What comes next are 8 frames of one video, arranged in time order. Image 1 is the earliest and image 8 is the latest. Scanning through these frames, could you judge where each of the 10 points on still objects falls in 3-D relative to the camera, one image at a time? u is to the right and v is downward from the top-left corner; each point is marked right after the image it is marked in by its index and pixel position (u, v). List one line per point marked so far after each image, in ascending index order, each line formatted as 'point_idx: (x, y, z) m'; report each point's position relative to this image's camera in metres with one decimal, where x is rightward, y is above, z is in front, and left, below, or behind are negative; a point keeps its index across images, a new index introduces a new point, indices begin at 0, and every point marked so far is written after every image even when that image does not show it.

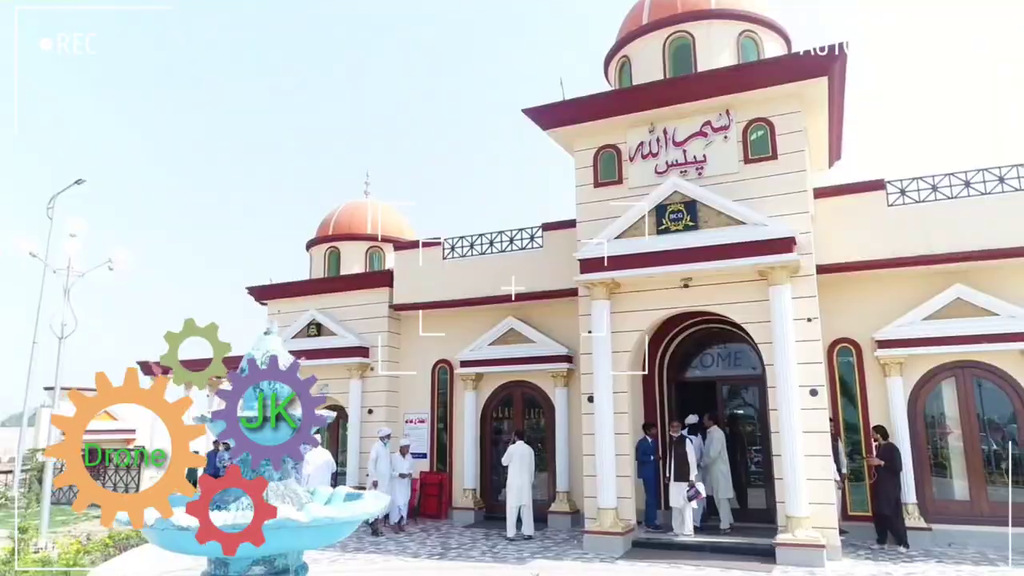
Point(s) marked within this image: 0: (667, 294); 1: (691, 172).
0: (+2.2, -0.1, +10.0) m
1: (+2.5, +1.6, +10.1) m
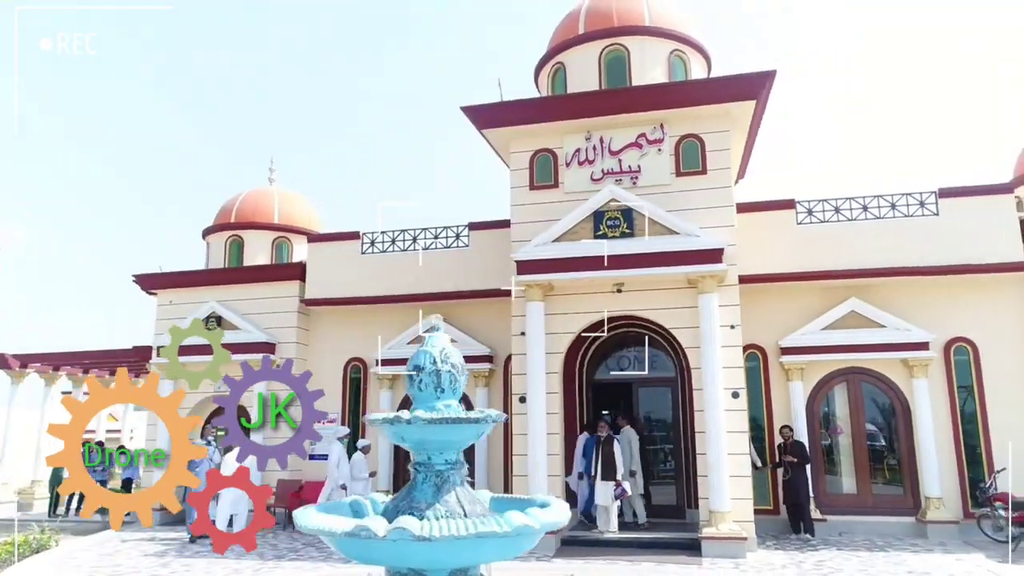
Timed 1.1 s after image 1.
0: (+1.2, -0.1, +10.3) m
1: (+1.7, +1.6, +10.4) m
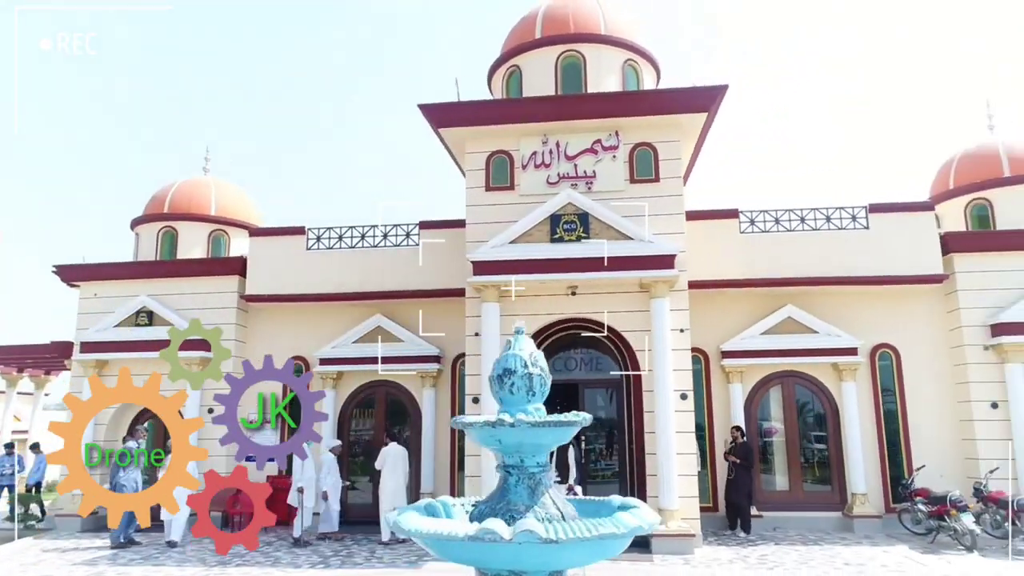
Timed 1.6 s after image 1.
0: (+0.6, -0.2, +10.4) m
1: (+1.0, +1.5, +10.6) m
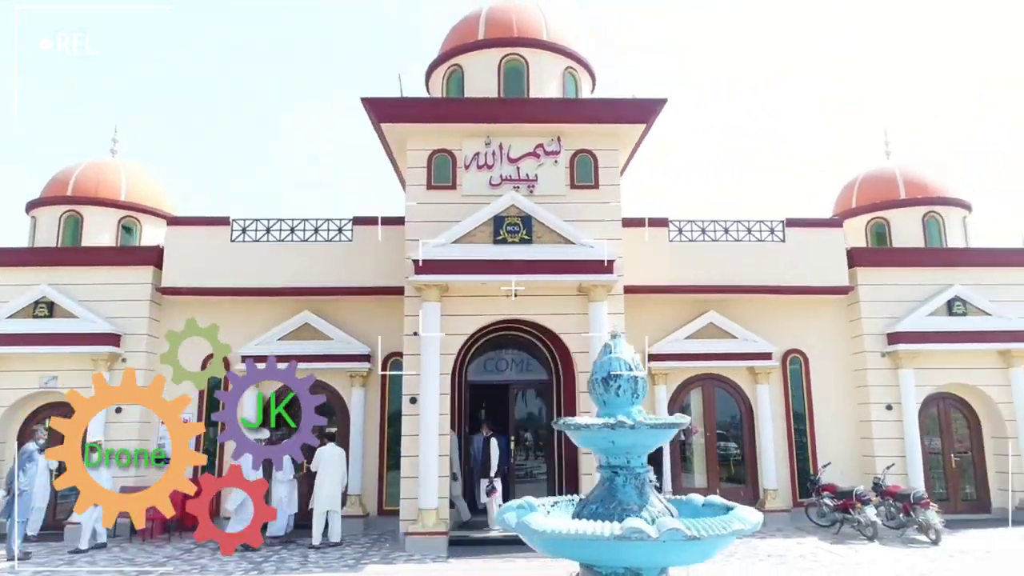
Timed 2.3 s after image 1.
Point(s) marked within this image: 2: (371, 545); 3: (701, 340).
0: (-0.3, -0.2, +10.5) m
1: (+0.2, +1.5, +10.7) m
2: (-1.9, -3.6, +9.9) m
3: (+3.2, -0.9, +12.0) m
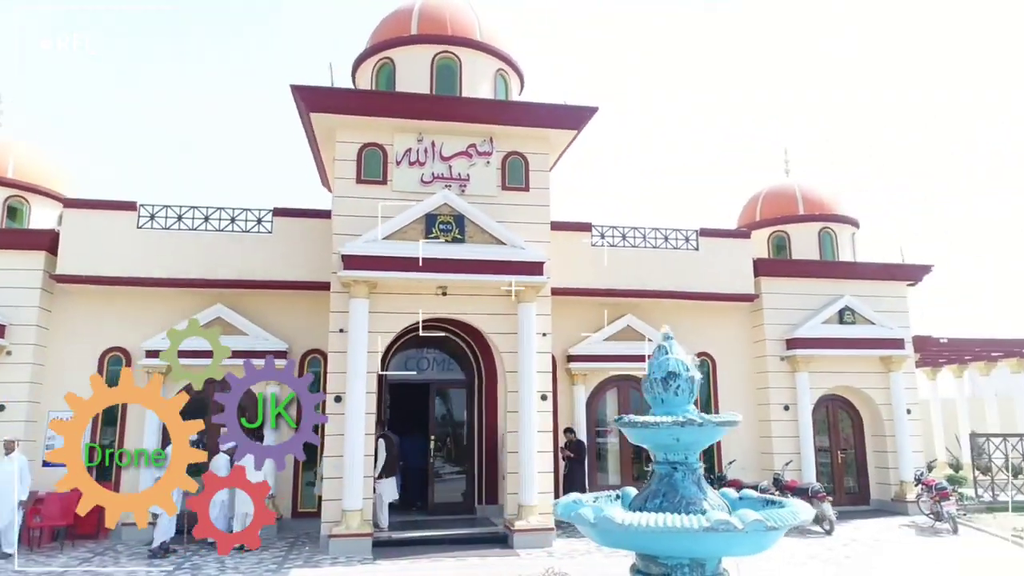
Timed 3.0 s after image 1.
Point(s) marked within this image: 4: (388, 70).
0: (-1.3, -0.2, +10.4) m
1: (-0.9, +1.5, +10.7) m
2: (-3.0, -3.5, +9.6) m
3: (+1.8, -0.9, +12.4) m
4: (-2.0, +3.5, +11.6) m
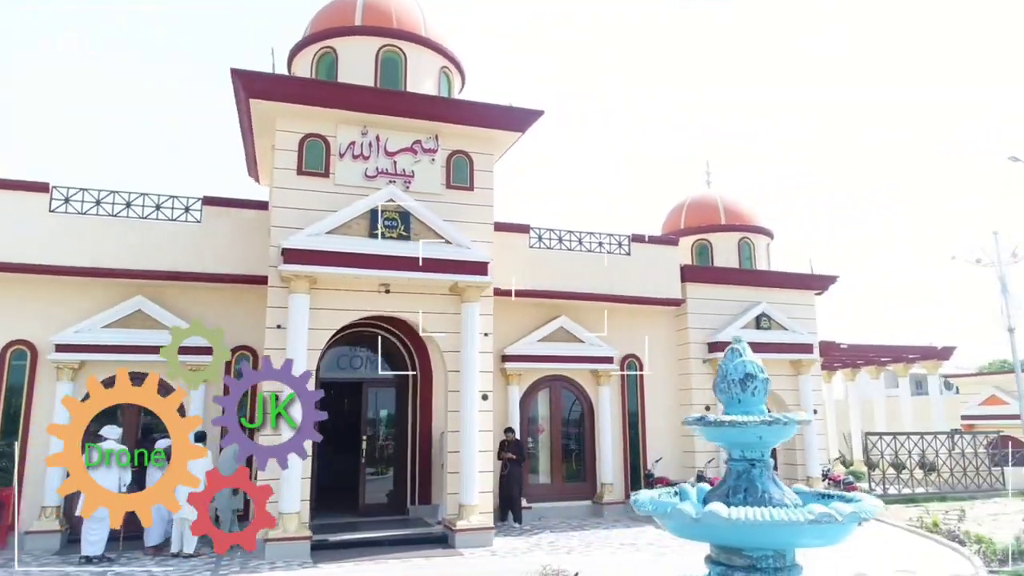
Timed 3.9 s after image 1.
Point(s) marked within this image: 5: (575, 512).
0: (-2.1, -0.1, +10.2) m
1: (-1.7, +1.5, +10.5) m
2: (-3.7, -3.4, +9.1) m
3: (+0.7, -1.0, +12.6) m
4: (-2.9, +3.6, +11.3) m
5: (+1.1, -3.9, +12.4) m
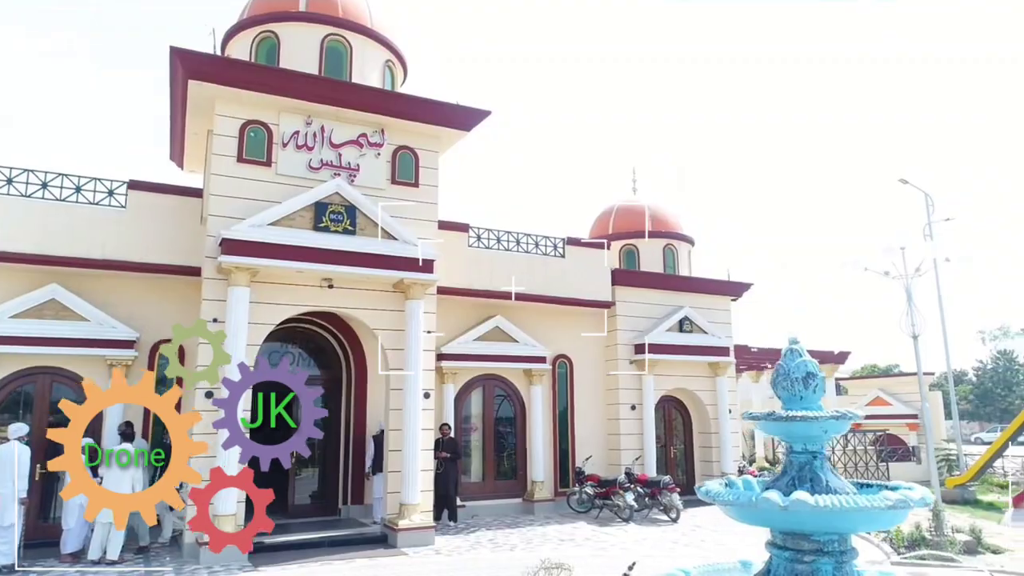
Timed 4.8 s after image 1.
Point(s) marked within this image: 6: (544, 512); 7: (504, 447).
0: (-2.9, 0.0, +9.9) m
1: (-2.4, +1.6, +10.3) m
2: (-4.4, -3.3, +8.6) m
3: (-0.4, -1.0, +12.7) m
4: (-3.7, +3.7, +10.9) m
5: (-0.1, -3.9, +12.6) m
6: (+0.6, -3.9, +12.6) m
7: (-0.1, -2.9, +13.0) m
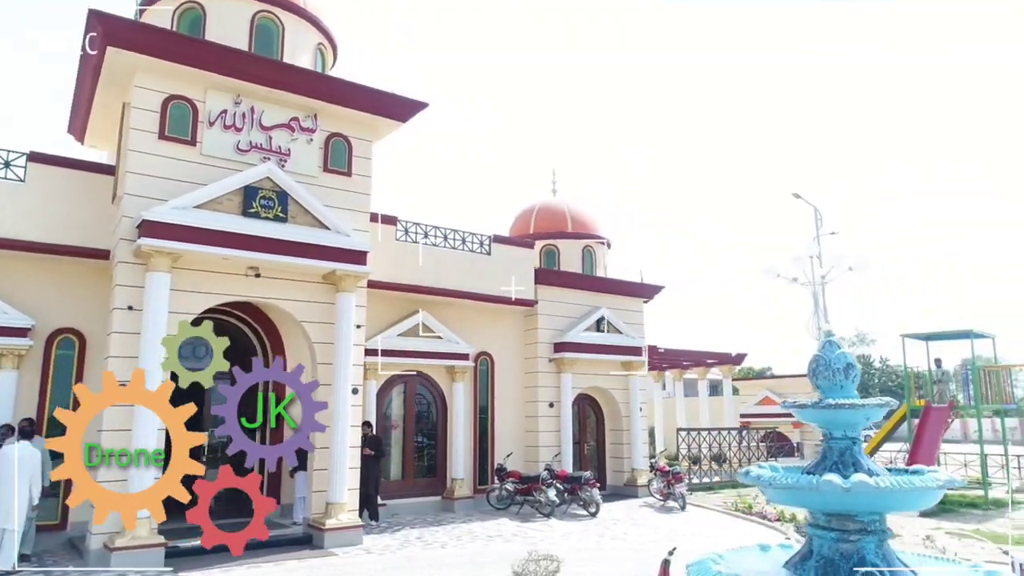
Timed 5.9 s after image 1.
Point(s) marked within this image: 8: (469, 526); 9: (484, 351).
0: (-3.7, +0.1, +9.3) m
1: (-3.3, +1.7, +9.8) m
2: (-5.1, -3.1, +7.9) m
3: (-1.7, -0.9, +12.5) m
4: (-4.6, +3.9, +10.2) m
5: (-1.5, -3.8, +12.4) m
6: (-0.9, -3.9, +12.5) m
7: (-1.6, -2.8, +12.8) m
8: (-0.7, -3.6, +10.8) m
9: (-0.5, -1.2, +13.6) m
